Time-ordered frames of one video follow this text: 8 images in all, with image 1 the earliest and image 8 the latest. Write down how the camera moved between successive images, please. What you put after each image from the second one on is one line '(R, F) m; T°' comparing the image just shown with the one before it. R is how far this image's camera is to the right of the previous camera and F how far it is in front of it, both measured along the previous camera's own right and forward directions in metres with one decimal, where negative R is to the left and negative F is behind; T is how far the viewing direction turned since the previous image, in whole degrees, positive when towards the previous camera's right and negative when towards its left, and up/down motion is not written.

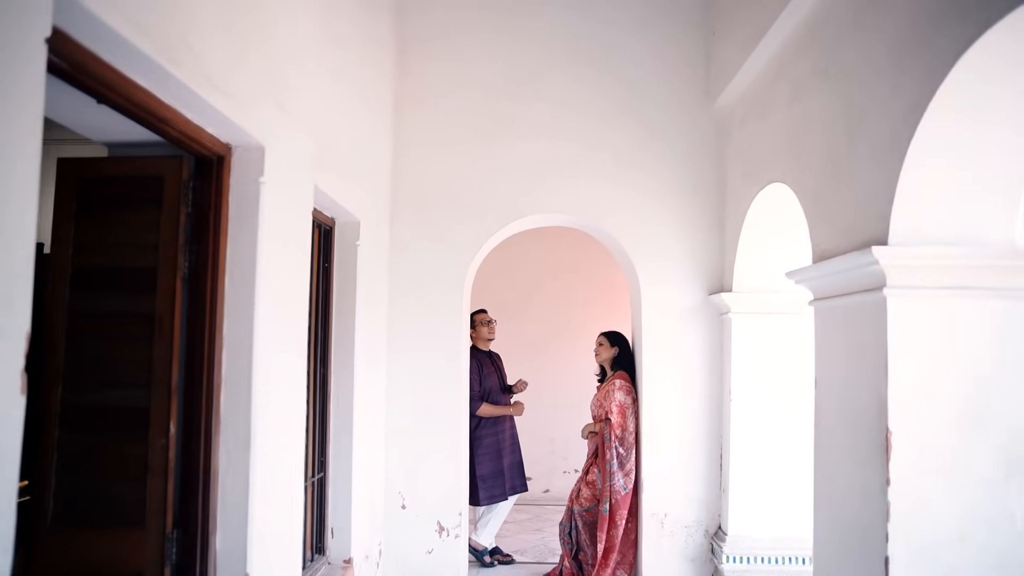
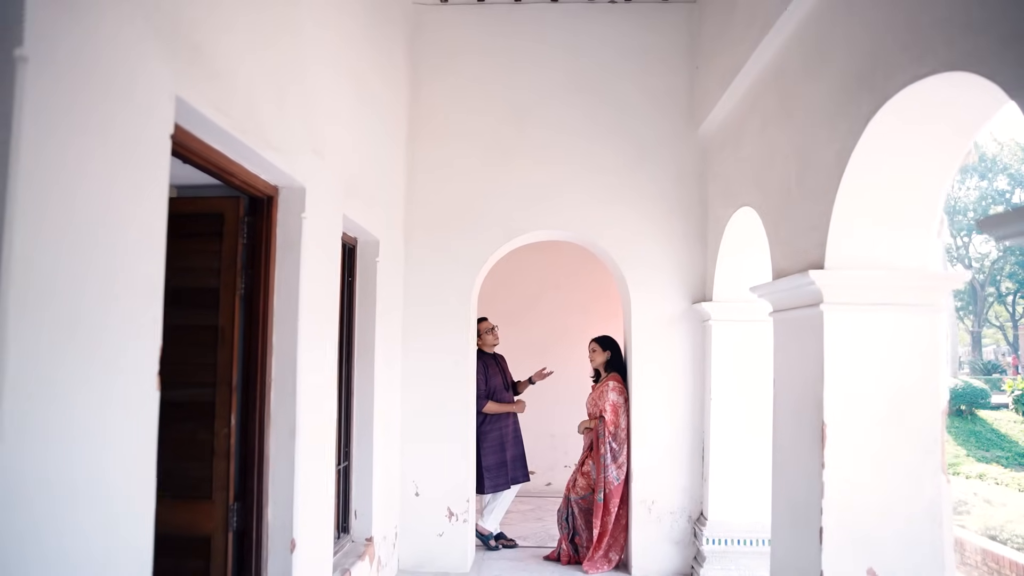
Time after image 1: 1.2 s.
(0.0, -0.5) m; -1°
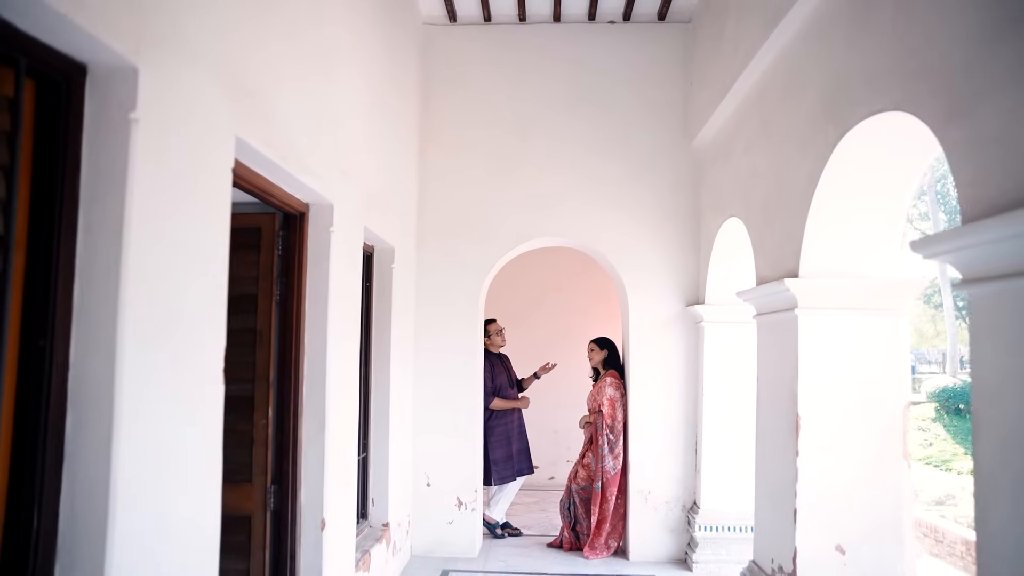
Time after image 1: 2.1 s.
(0.0, -0.3) m; 0°
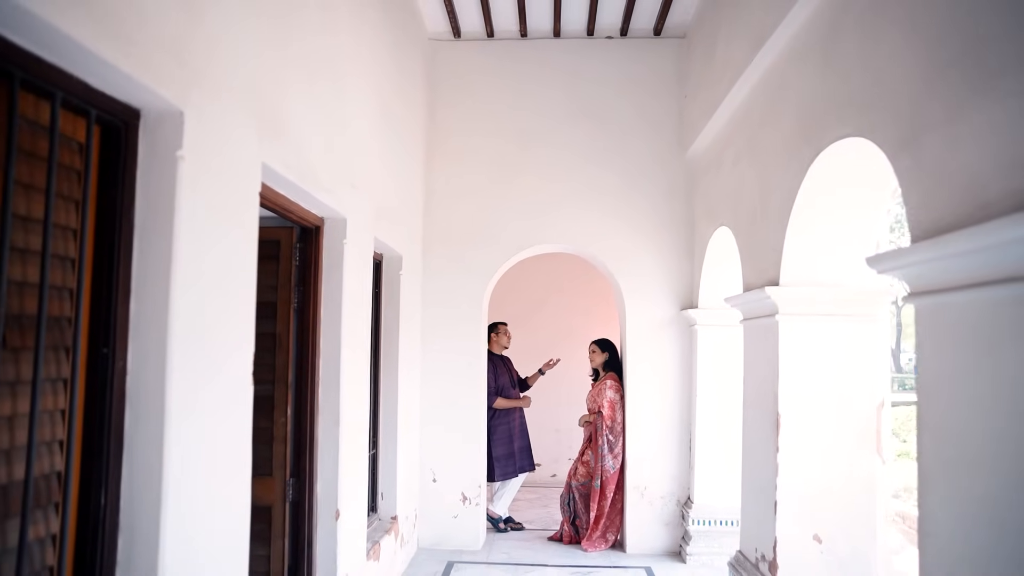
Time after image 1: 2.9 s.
(0.0, -0.2) m; 0°
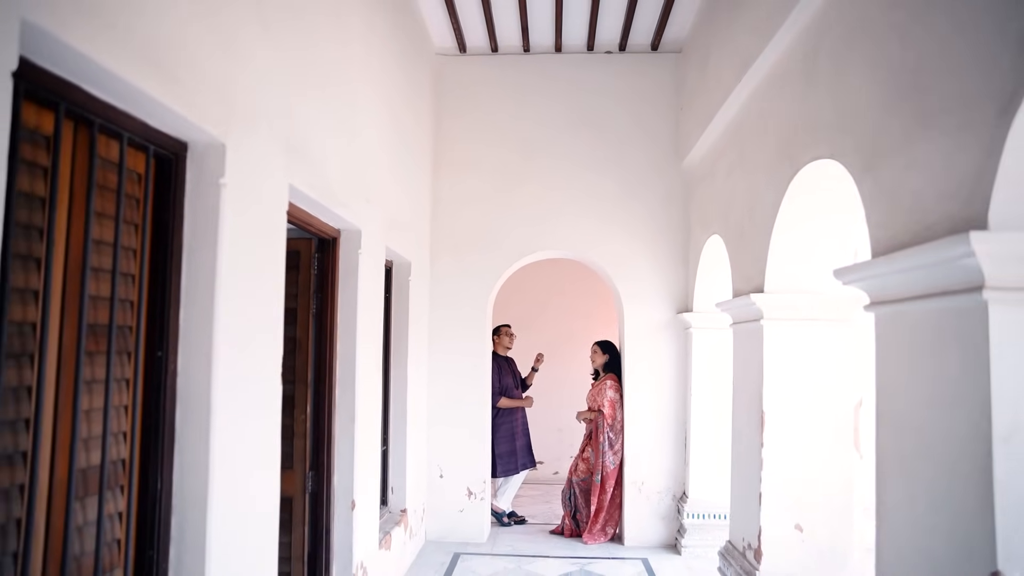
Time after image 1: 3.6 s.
(0.0, -0.2) m; 0°
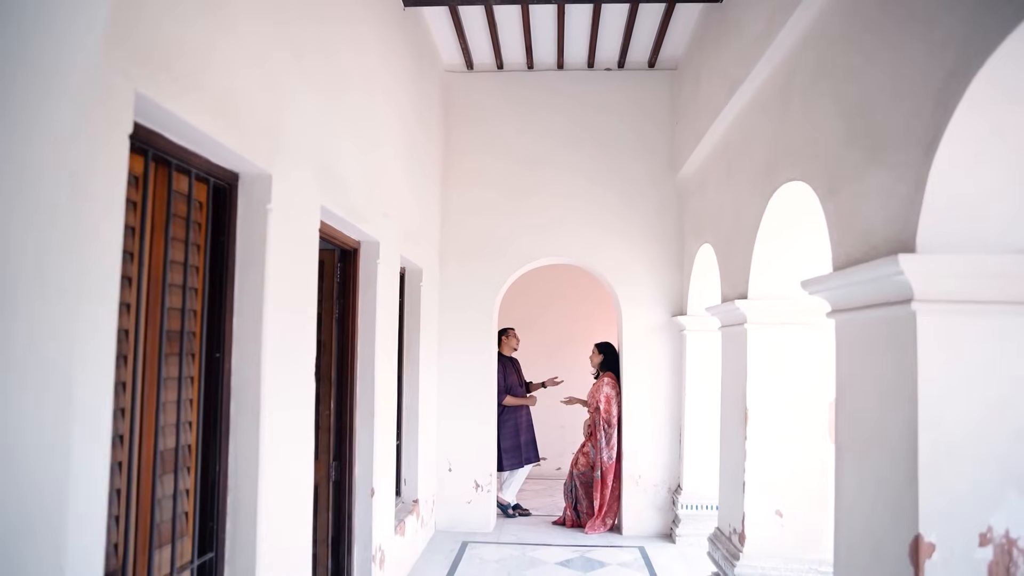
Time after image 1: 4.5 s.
(0.0, -0.3) m; 0°
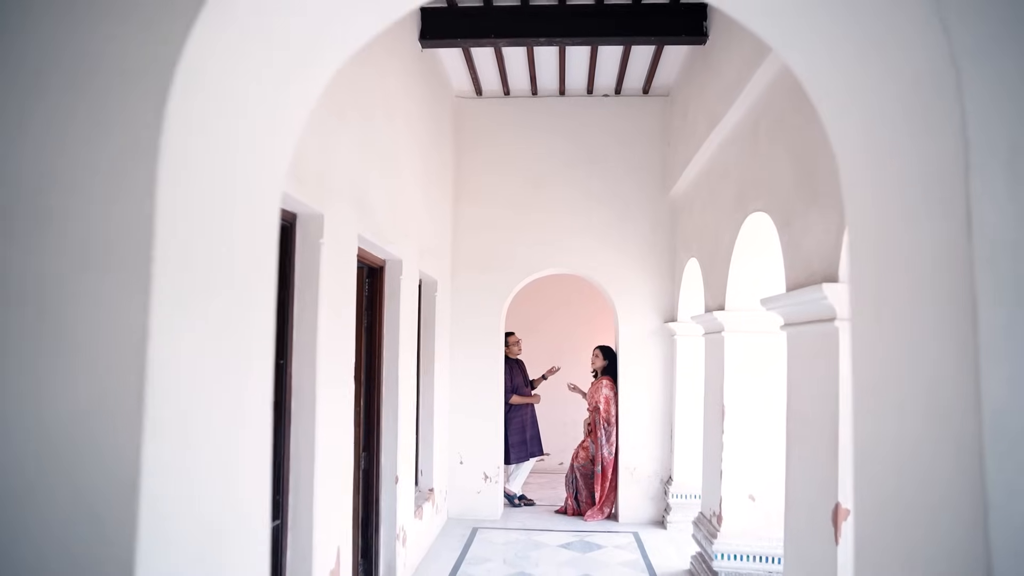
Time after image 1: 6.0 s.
(0.0, -0.5) m; 0°
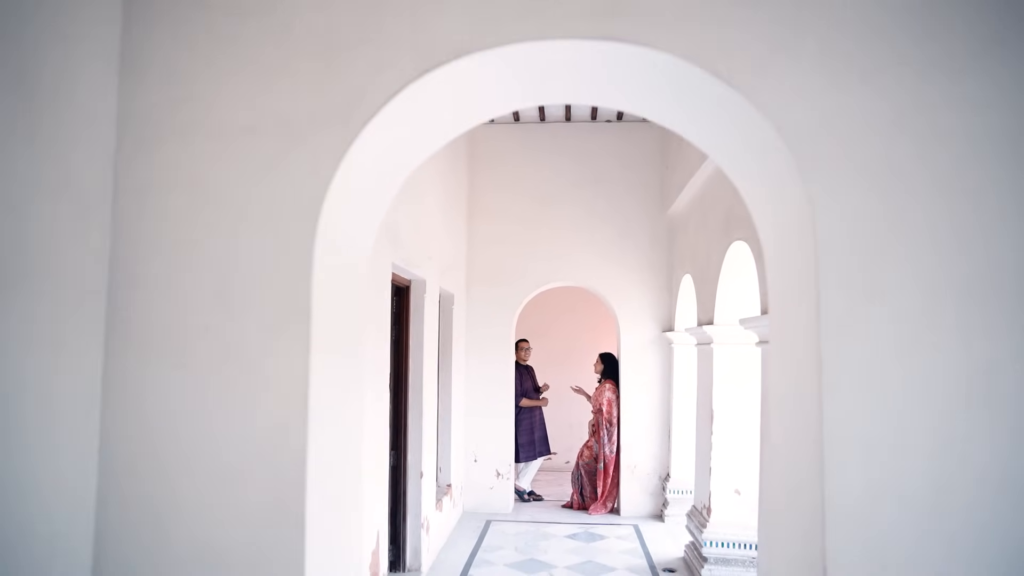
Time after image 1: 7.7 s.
(0.0, -0.5) m; -1°
